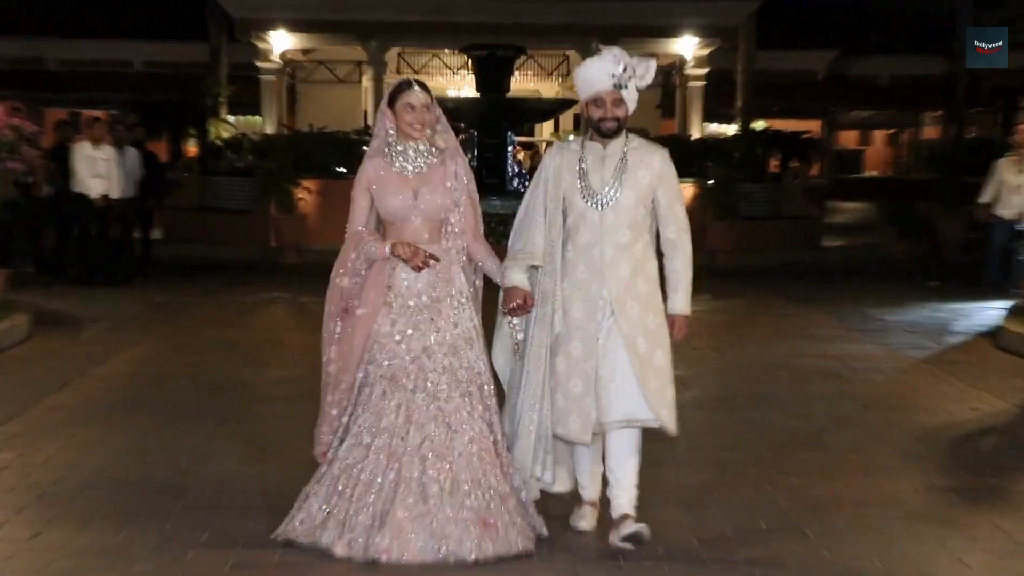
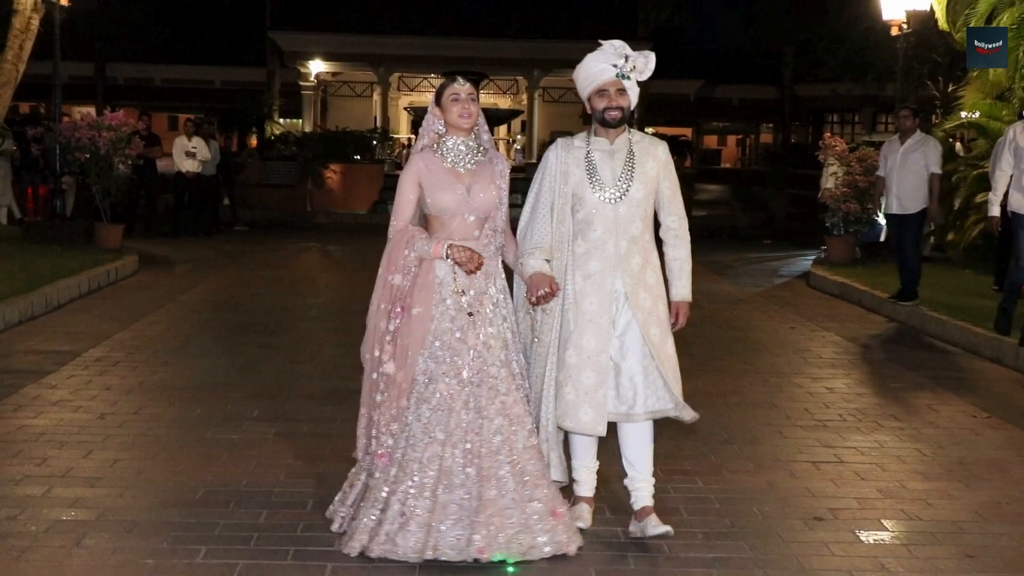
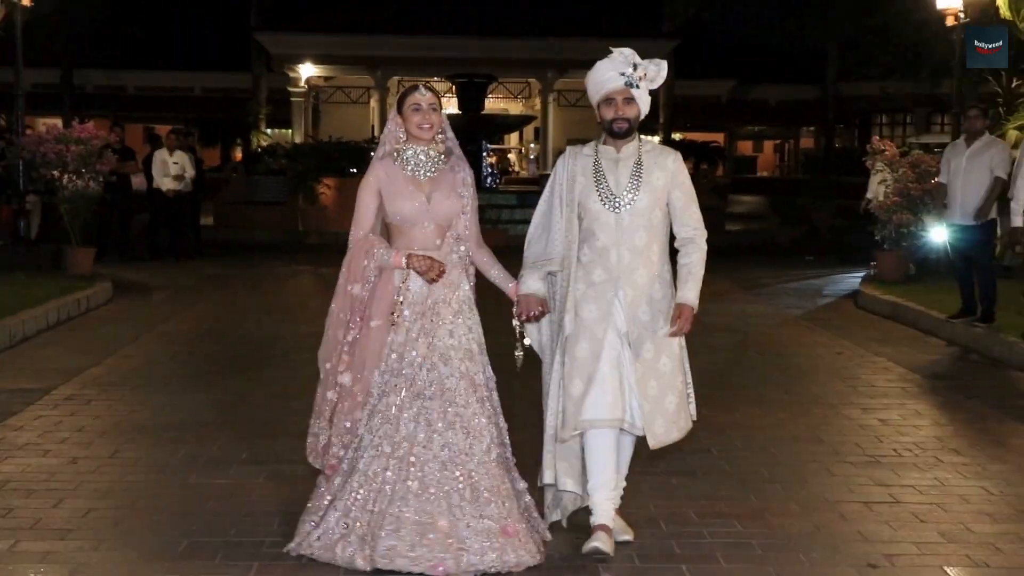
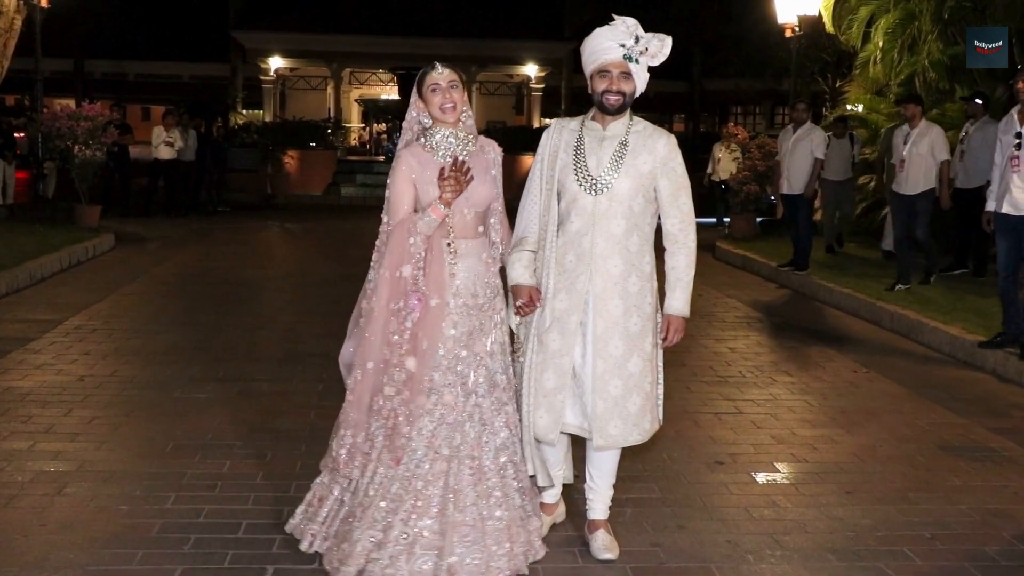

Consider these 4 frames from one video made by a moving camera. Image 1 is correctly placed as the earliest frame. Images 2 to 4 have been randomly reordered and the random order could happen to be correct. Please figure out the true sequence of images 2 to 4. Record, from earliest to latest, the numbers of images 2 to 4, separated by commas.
3, 2, 4
